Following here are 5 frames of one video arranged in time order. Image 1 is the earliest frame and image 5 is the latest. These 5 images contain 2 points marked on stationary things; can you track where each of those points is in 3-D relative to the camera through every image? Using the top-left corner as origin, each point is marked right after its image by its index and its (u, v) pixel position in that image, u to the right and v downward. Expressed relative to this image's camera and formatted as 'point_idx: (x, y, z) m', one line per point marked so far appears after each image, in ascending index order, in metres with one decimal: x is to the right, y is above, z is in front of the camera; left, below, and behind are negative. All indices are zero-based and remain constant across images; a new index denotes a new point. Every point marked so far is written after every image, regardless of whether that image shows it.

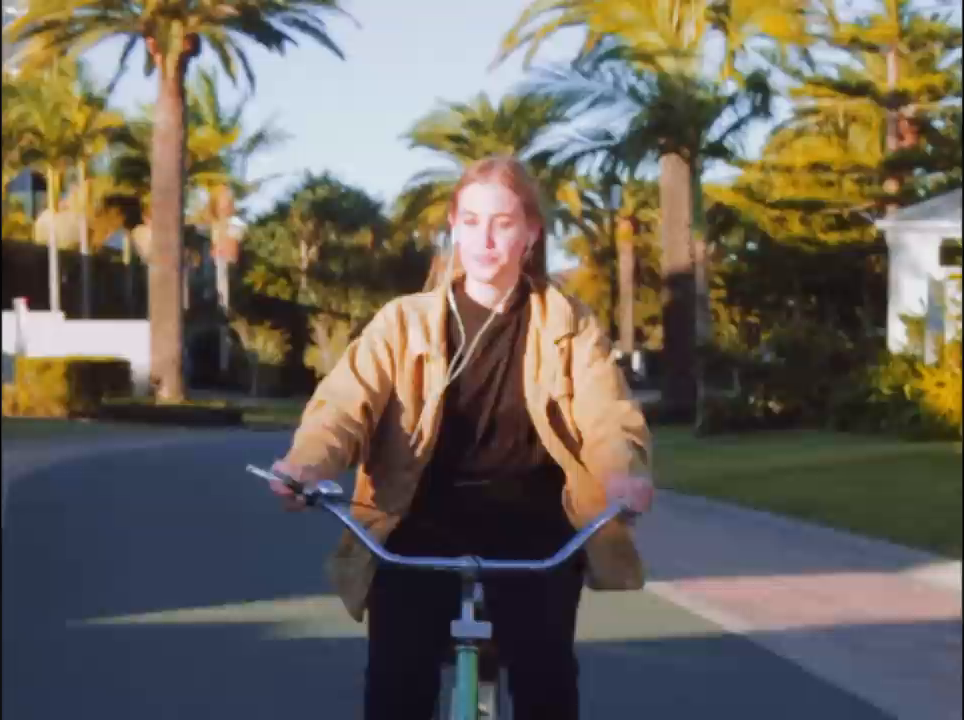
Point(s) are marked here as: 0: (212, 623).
0: (-1.6, -1.6, +10.5) m
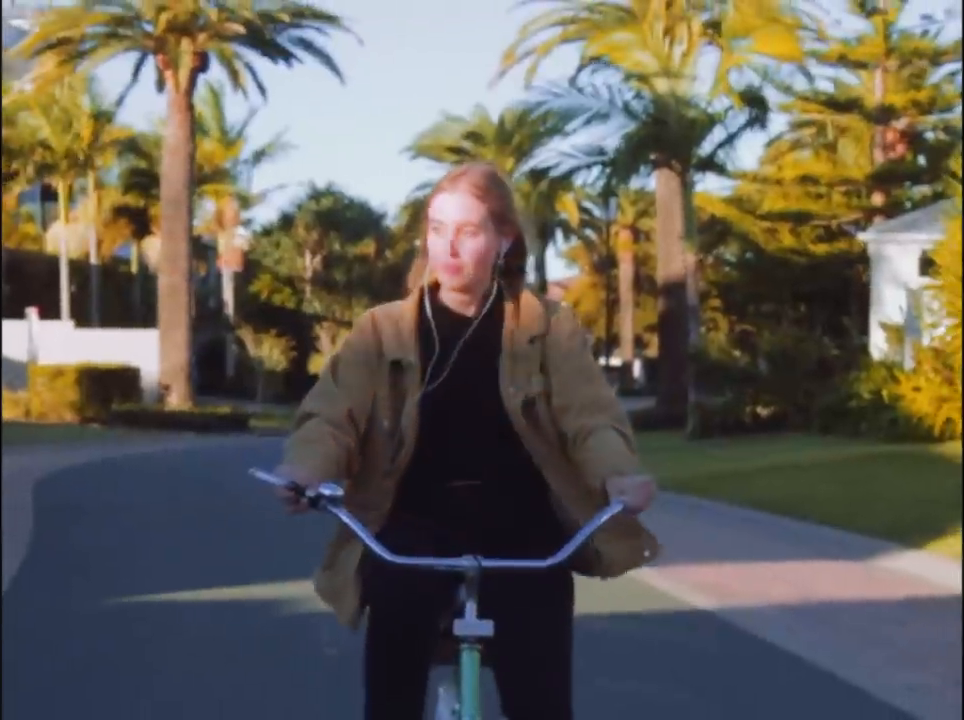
0: (-1.6, -1.6, +11.1) m
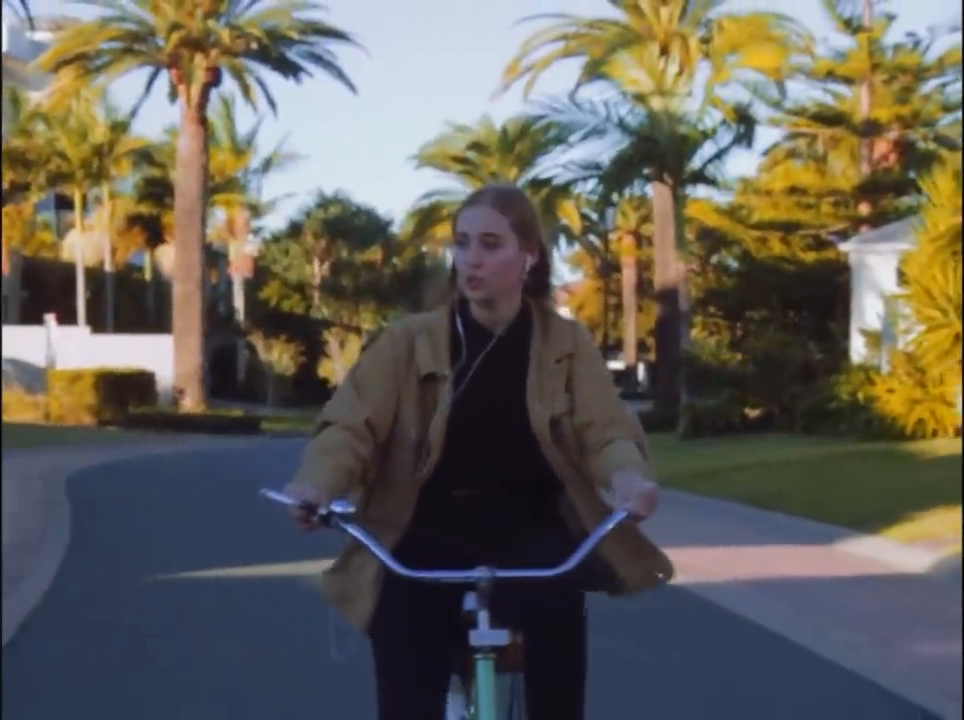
0: (-1.6, -1.6, +11.9) m
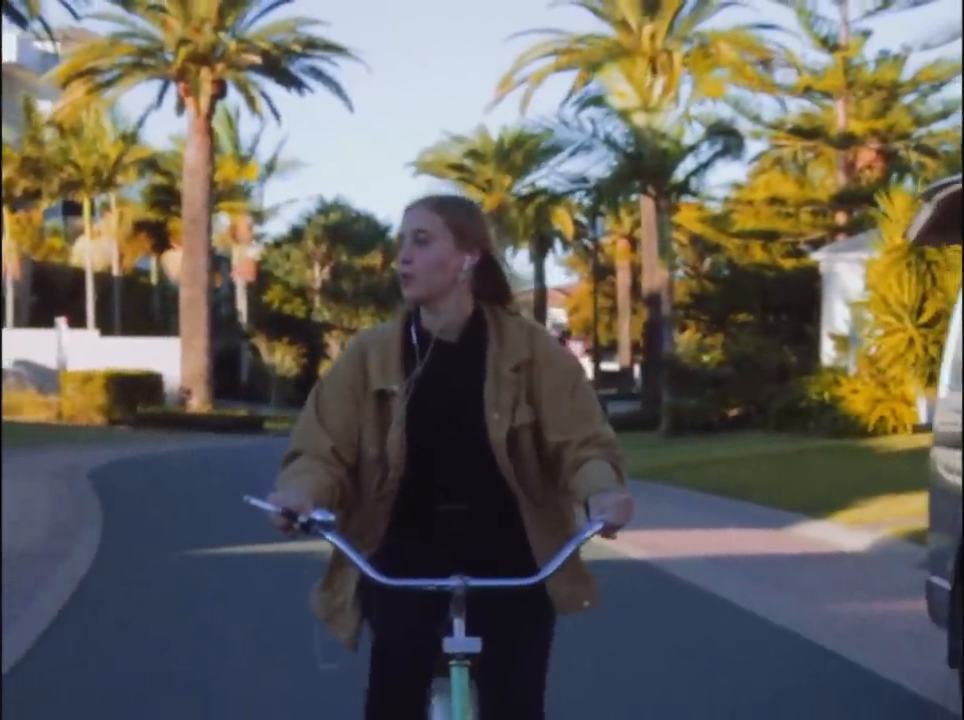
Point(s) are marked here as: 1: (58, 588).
0: (-1.6, -1.7, +12.8) m
1: (-3.1, -1.7, +13.2) m
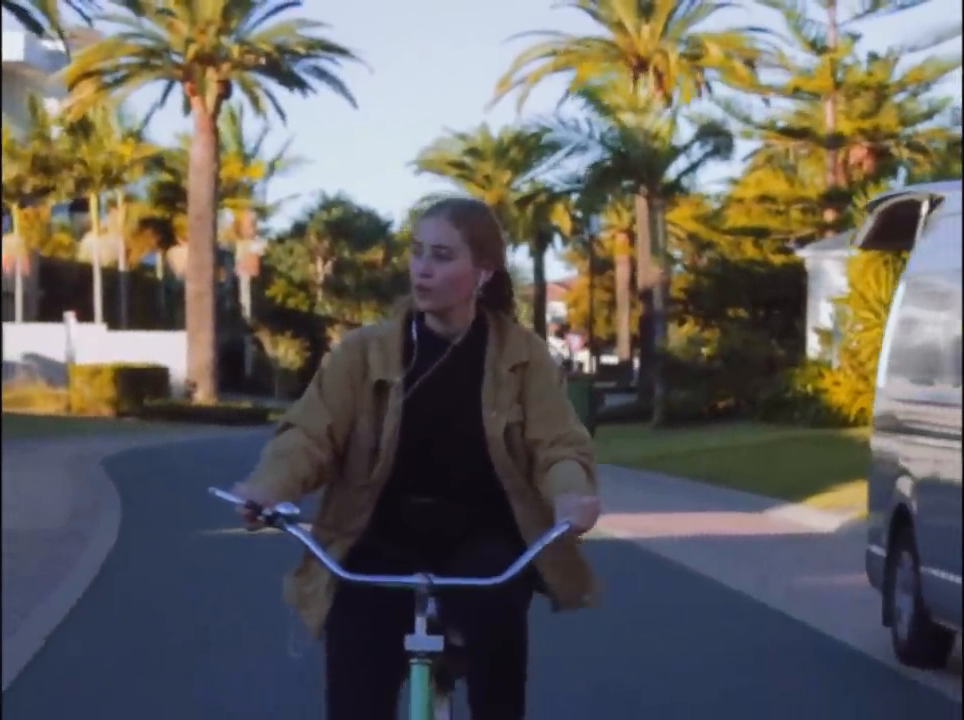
0: (-1.6, -1.6, +13.5) m
1: (-3.1, -1.6, +13.8) m
